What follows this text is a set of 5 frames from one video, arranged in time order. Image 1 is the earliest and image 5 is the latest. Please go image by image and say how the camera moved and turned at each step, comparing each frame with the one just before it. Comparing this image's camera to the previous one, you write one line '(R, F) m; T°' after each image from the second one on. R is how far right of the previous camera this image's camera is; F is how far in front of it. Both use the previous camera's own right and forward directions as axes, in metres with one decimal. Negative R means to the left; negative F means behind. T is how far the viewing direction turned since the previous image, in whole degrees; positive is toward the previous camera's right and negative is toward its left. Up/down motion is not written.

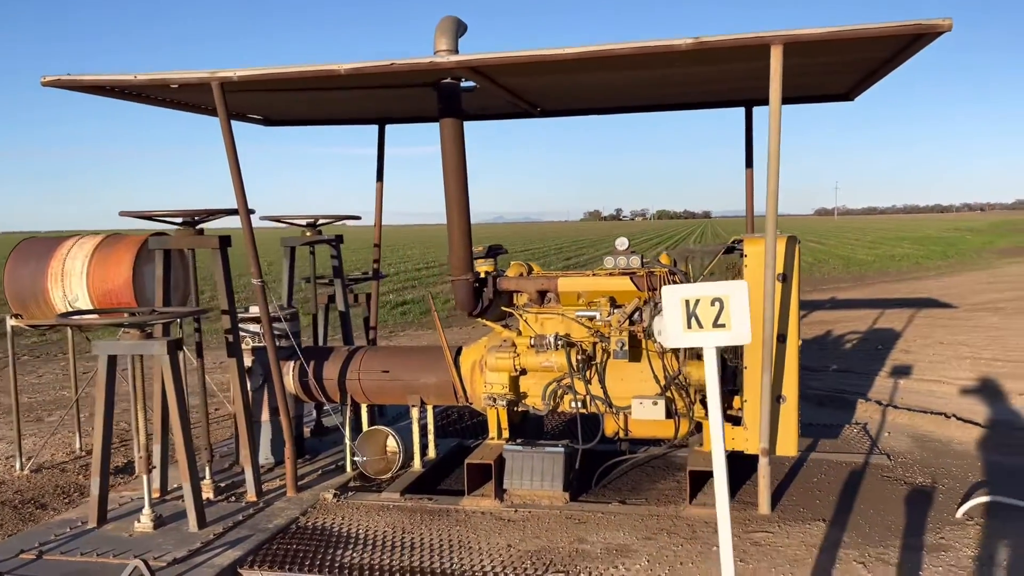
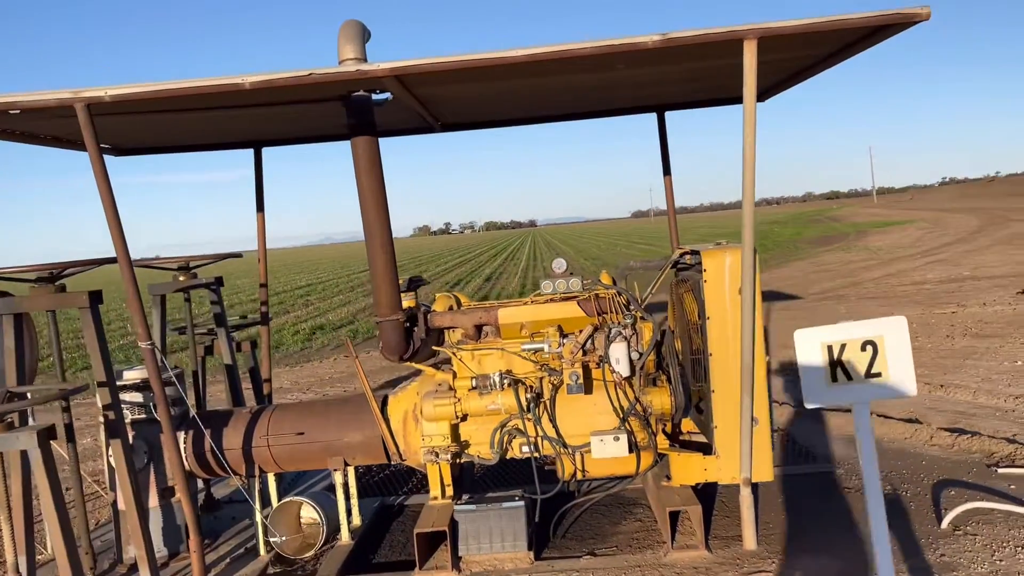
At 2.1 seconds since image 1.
(-0.4, +0.6) m; +10°
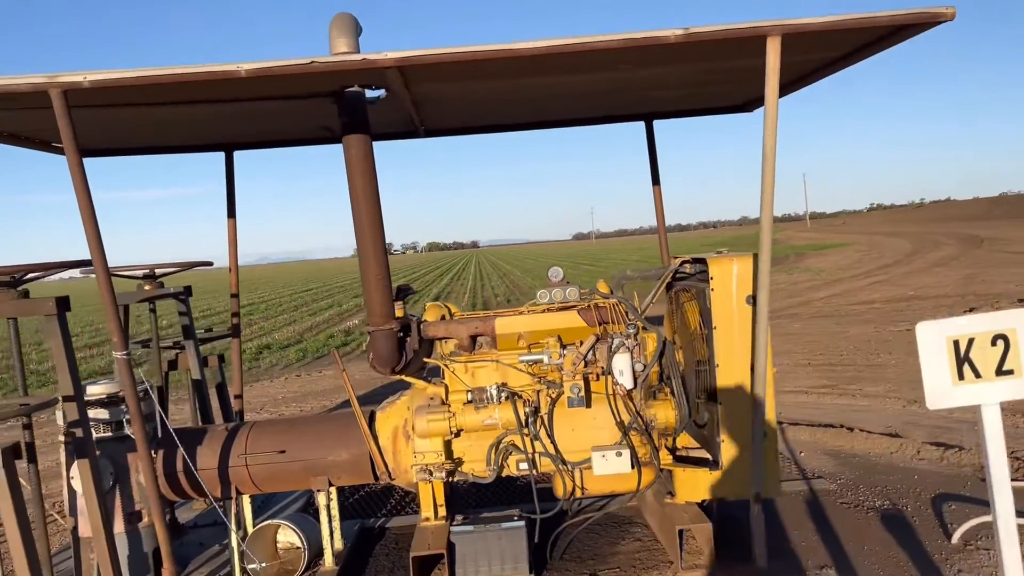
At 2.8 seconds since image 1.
(-0.3, +0.2) m; +4°
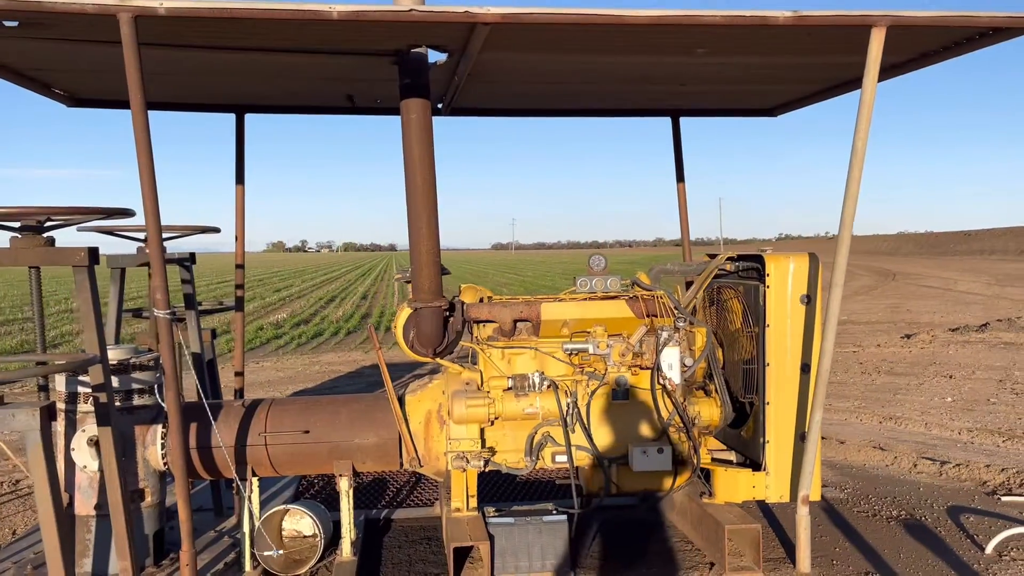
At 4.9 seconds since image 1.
(-0.7, +0.2) m; +5°
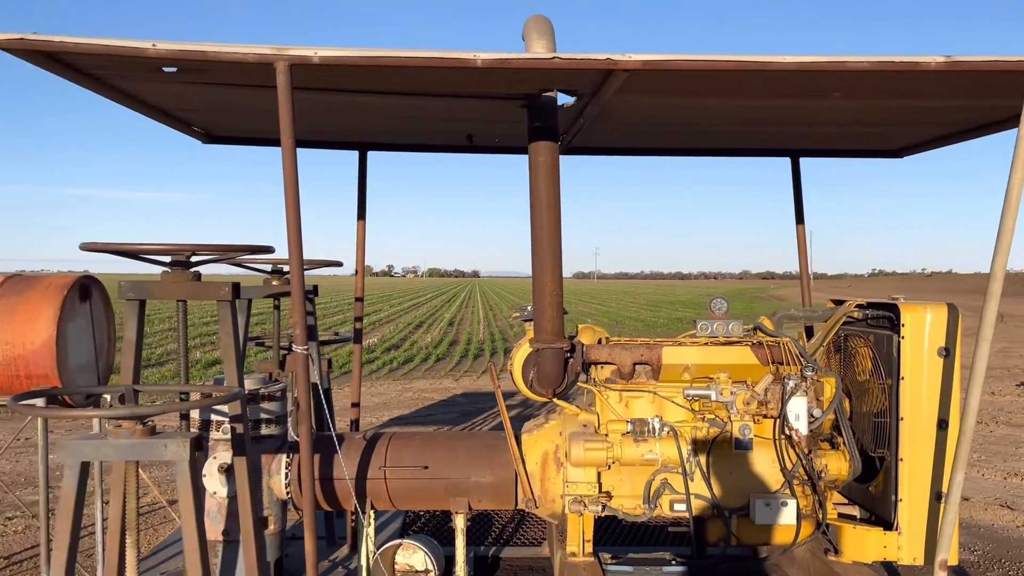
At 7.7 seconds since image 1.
(-0.3, 0.0) m; -6°
